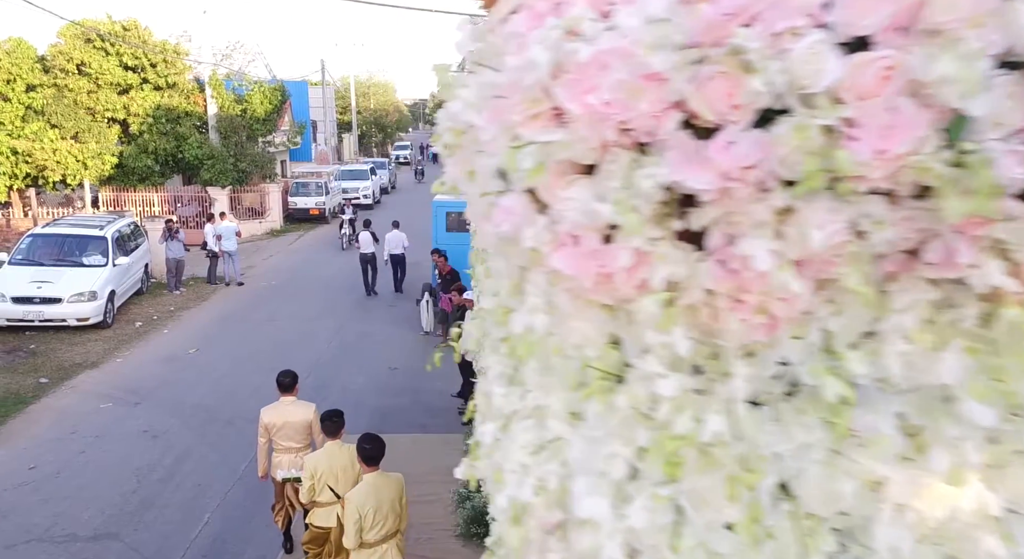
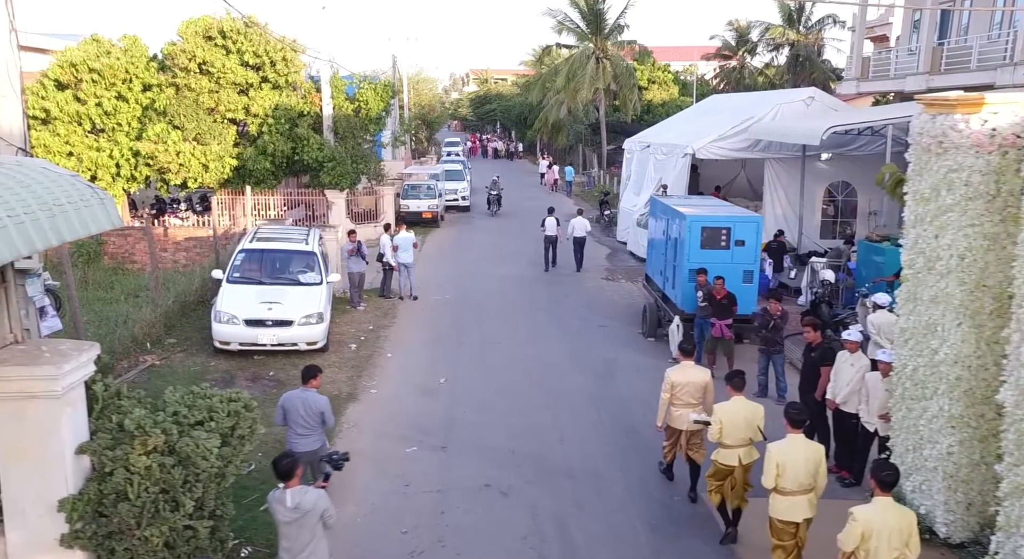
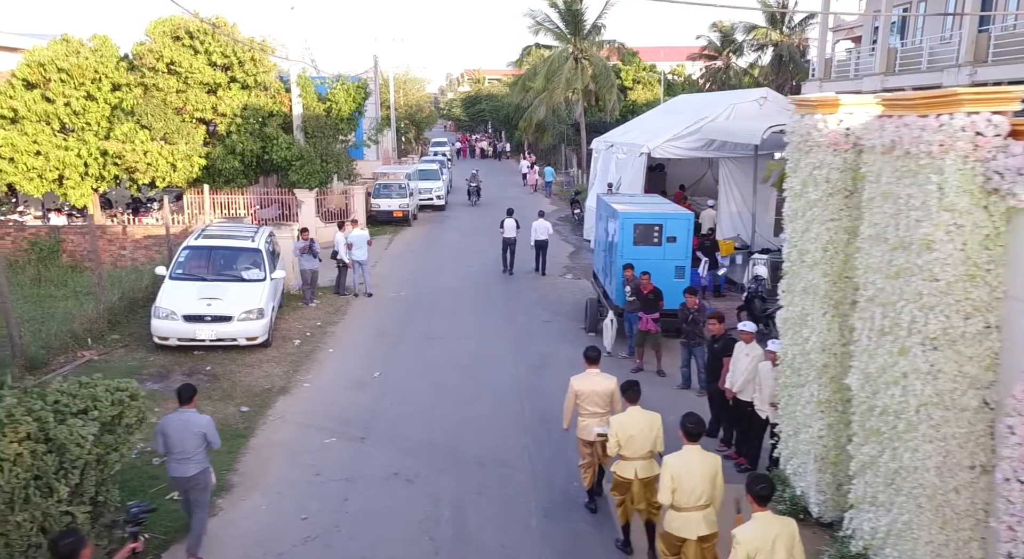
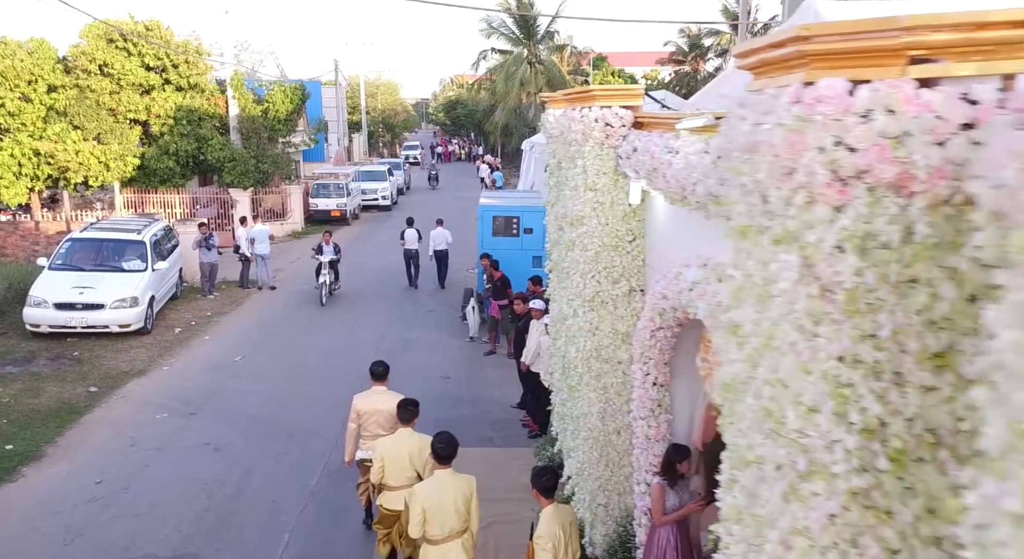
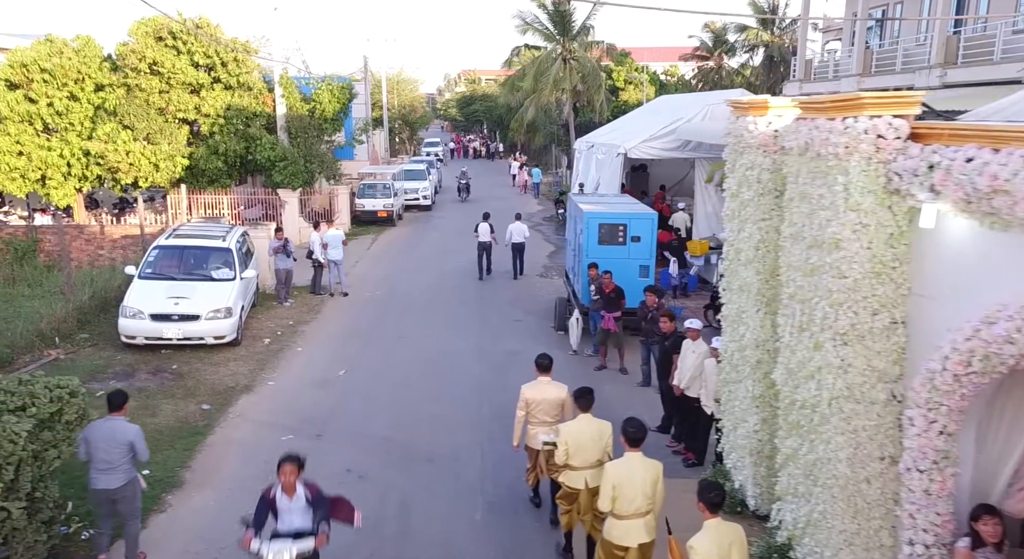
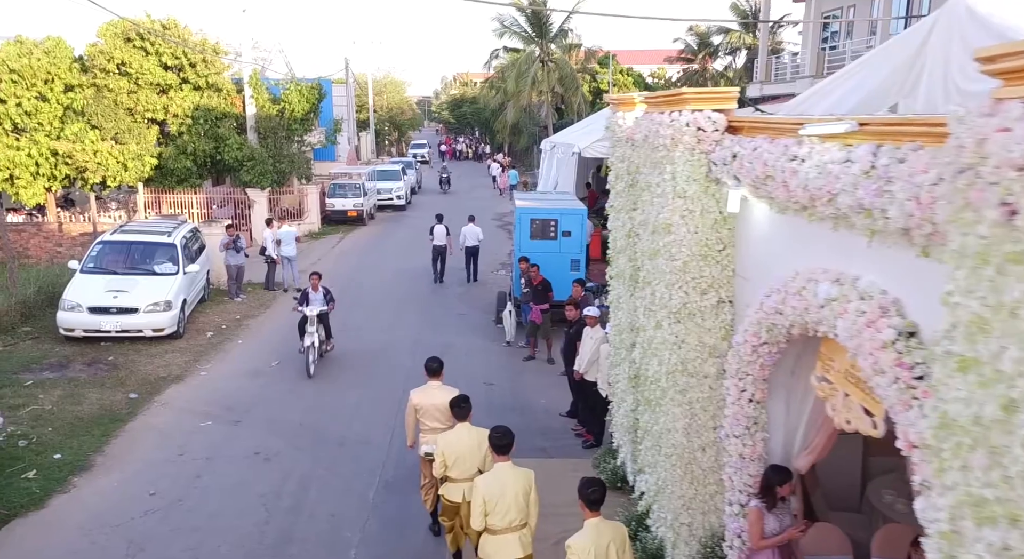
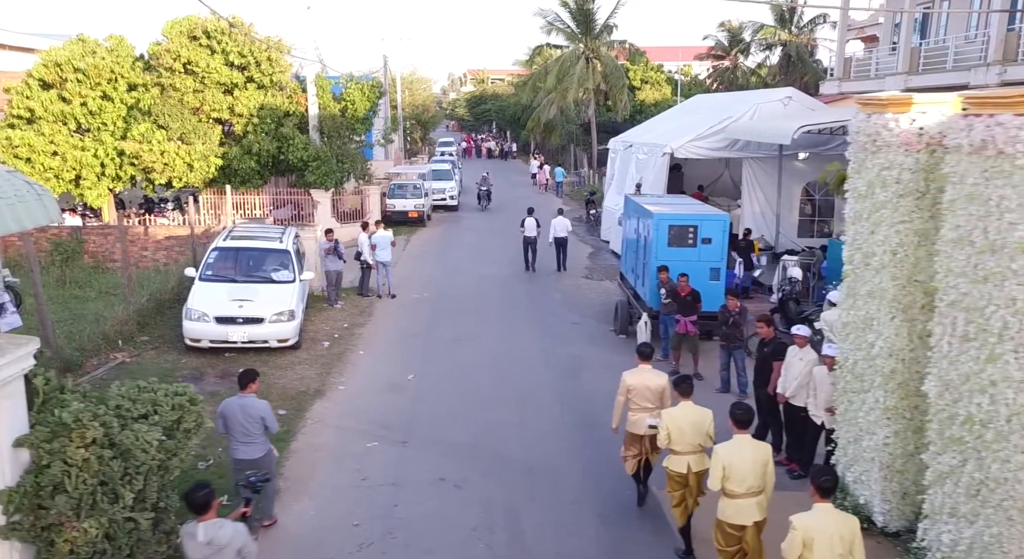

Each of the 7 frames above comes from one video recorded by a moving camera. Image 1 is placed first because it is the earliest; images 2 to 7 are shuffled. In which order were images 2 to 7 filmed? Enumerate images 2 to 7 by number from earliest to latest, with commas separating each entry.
4, 6, 5, 3, 7, 2
